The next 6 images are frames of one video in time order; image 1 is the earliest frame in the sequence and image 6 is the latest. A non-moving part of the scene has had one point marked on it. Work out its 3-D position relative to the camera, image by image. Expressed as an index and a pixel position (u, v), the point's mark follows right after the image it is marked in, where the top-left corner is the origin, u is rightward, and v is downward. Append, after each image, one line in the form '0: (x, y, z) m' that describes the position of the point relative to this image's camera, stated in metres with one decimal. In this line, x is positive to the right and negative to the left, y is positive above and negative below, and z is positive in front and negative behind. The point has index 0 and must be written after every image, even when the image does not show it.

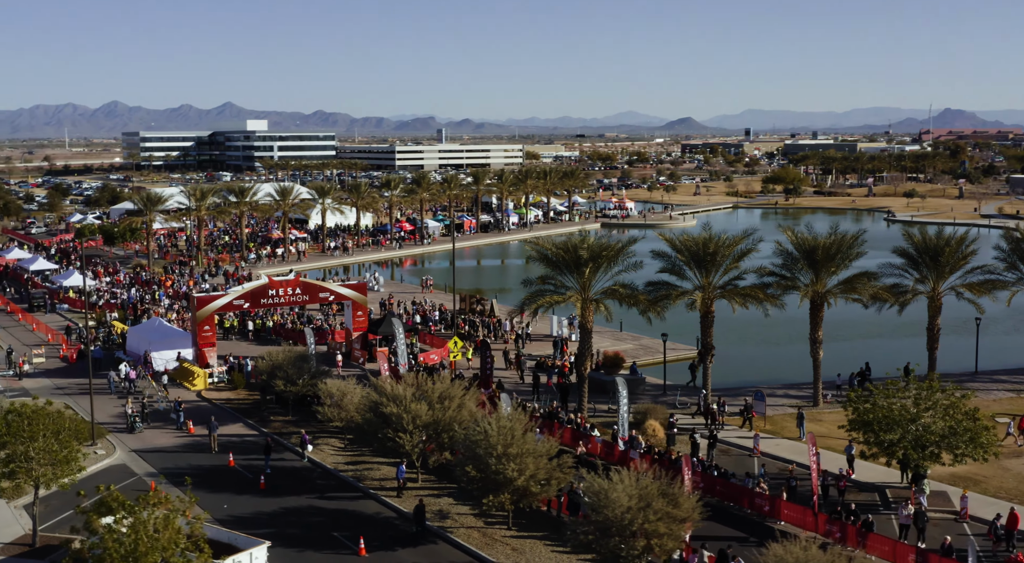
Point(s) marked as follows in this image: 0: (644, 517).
0: (+2.5, -4.5, +19.5) m
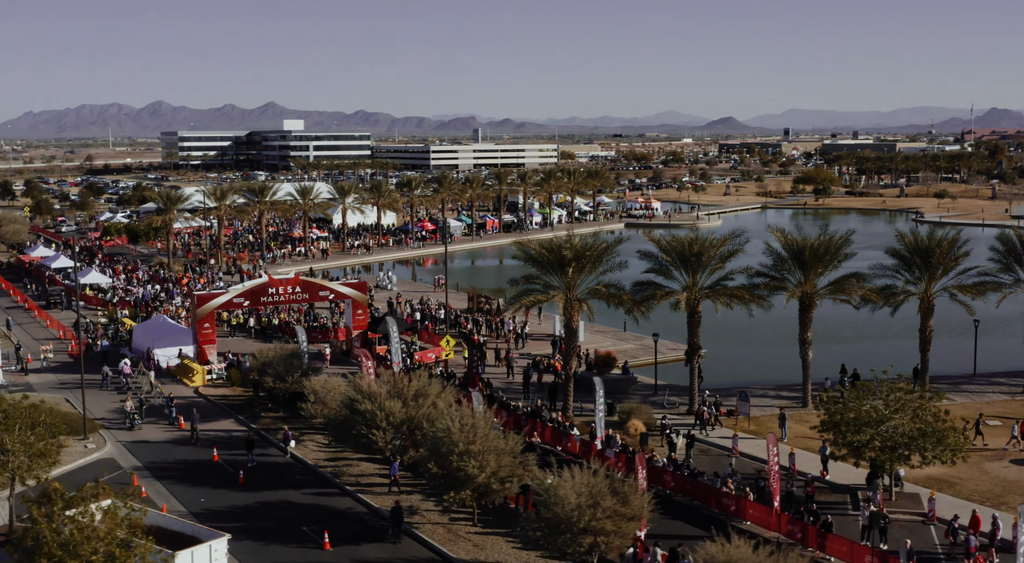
0: (+1.5, -4.5, +19.7) m
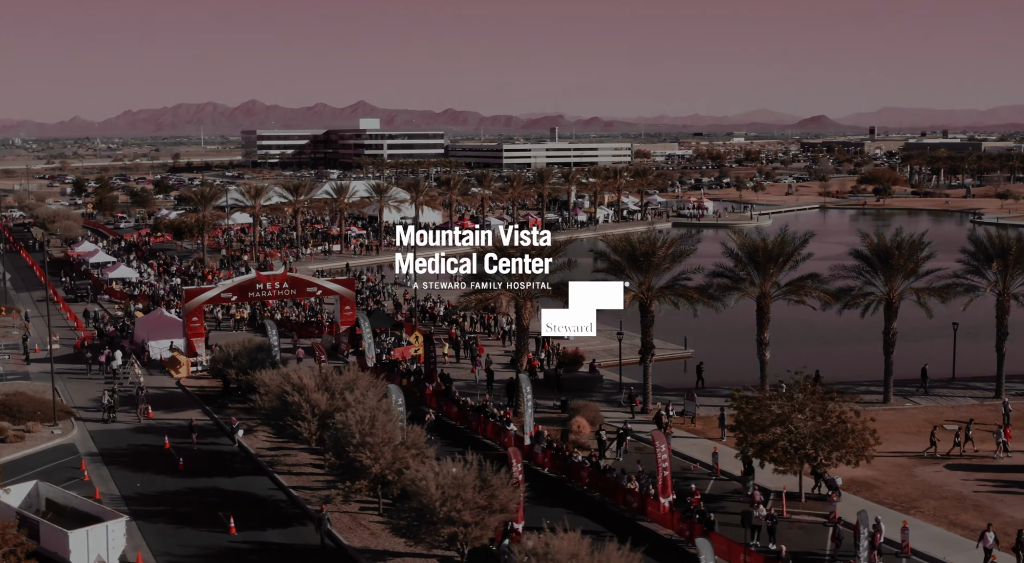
0: (-1.2, -4.4, +20.2) m
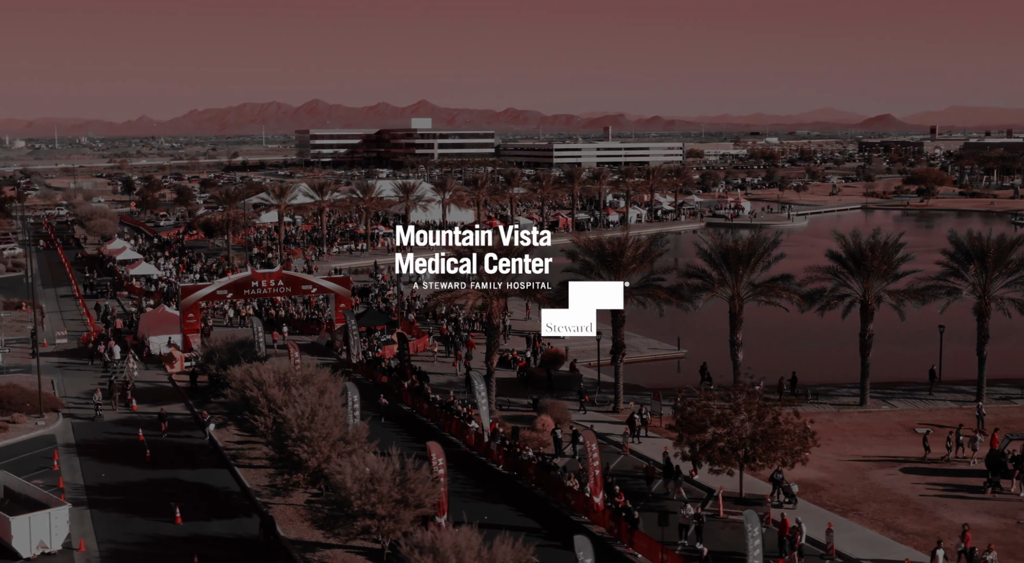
0: (-2.9, -4.4, +20.7) m
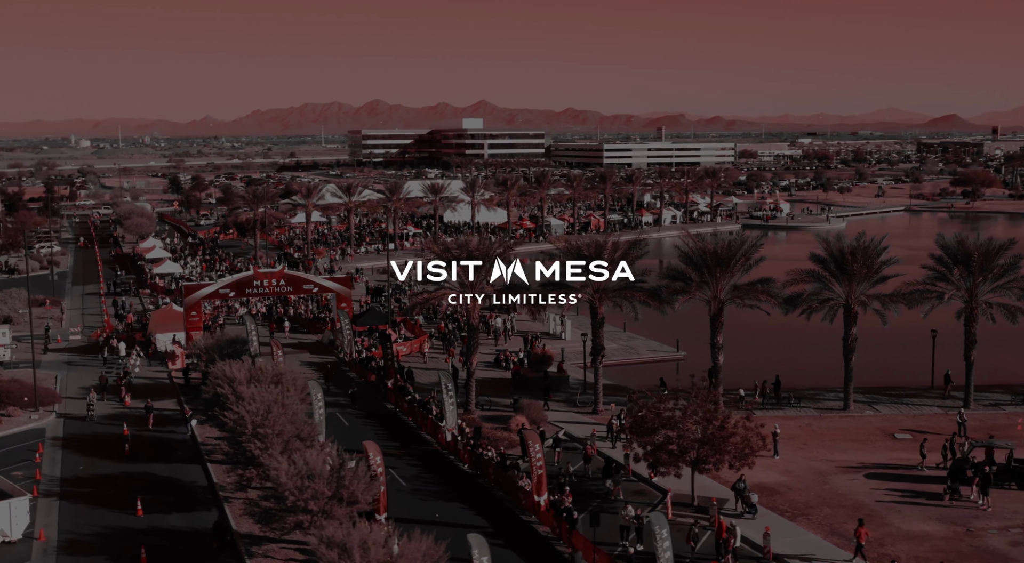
0: (-4.3, -4.4, +21.2) m
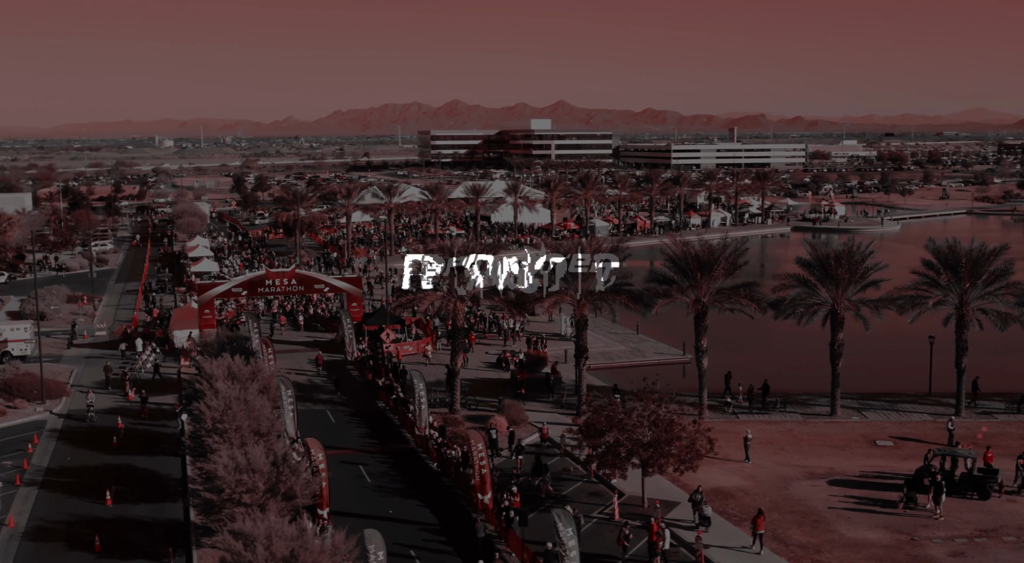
0: (-5.9, -4.4, +21.9) m
